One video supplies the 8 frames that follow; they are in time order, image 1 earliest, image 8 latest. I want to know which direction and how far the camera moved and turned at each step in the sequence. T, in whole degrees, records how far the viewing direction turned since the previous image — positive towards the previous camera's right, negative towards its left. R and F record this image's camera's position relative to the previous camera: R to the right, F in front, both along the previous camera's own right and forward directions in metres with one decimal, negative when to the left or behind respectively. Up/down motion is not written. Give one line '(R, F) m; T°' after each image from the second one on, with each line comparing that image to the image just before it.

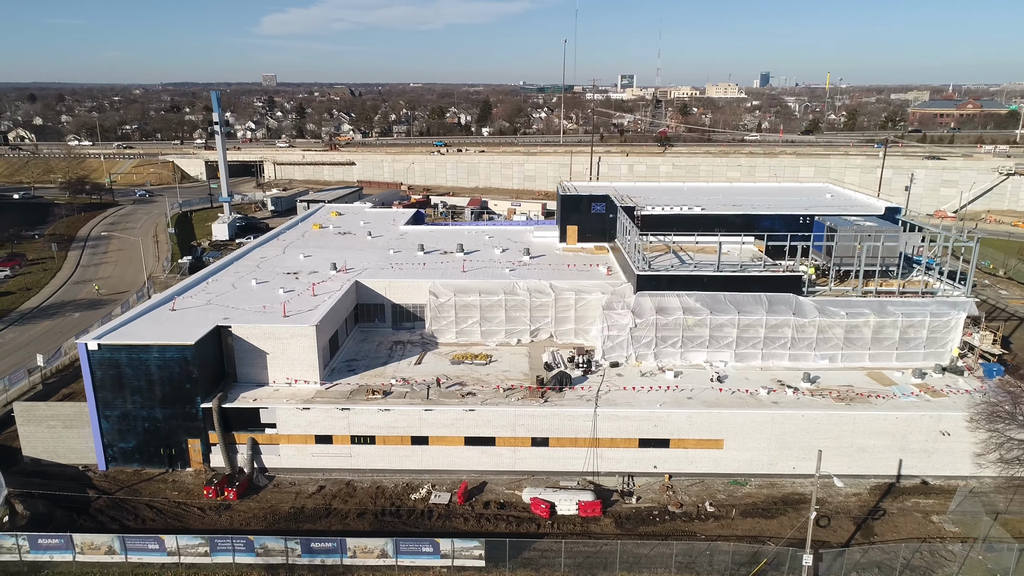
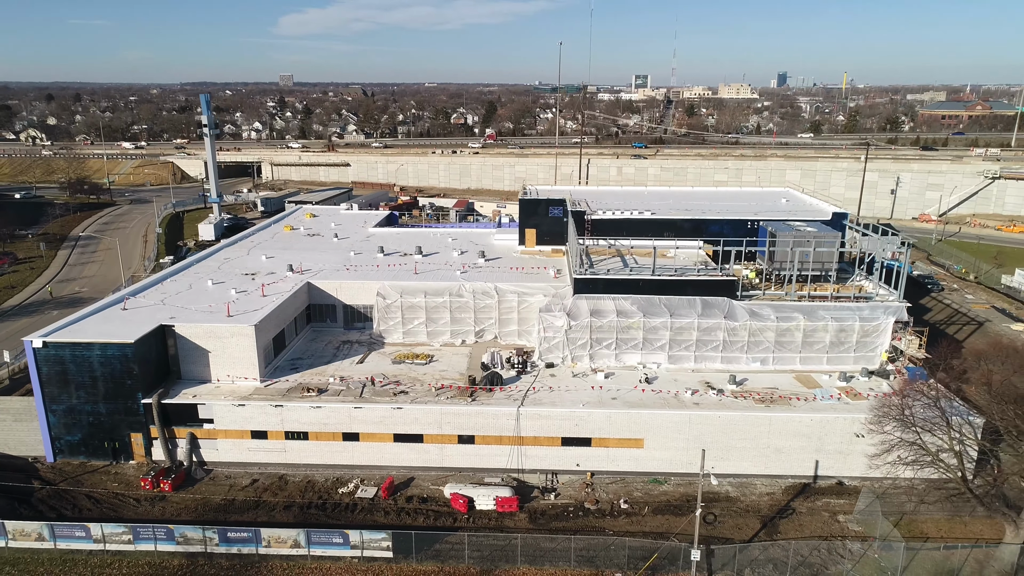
(+2.3, -0.6) m; -1°
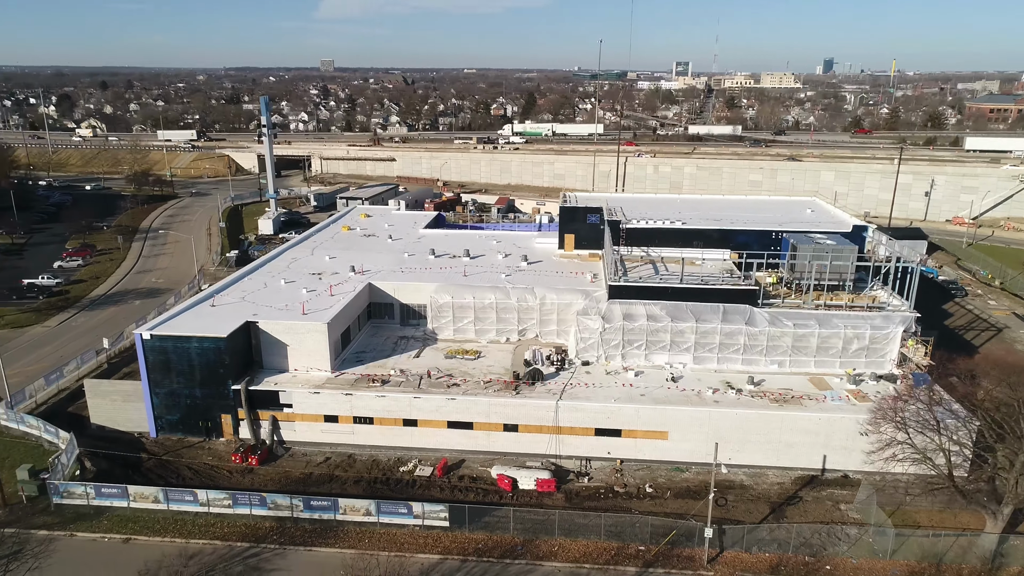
(-0.2, -2.5) m; -3°
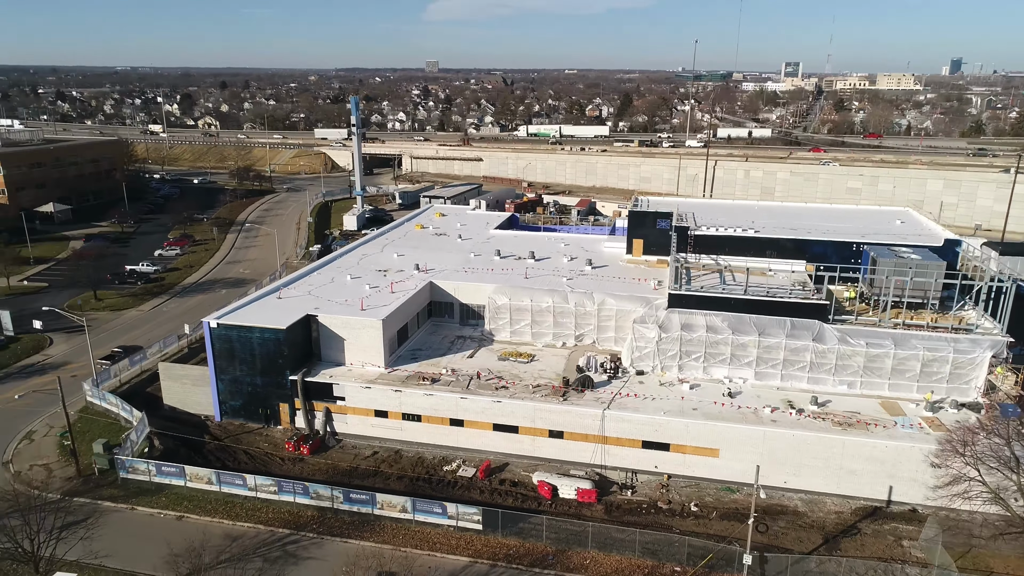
(+1.3, +0.3) m; -7°
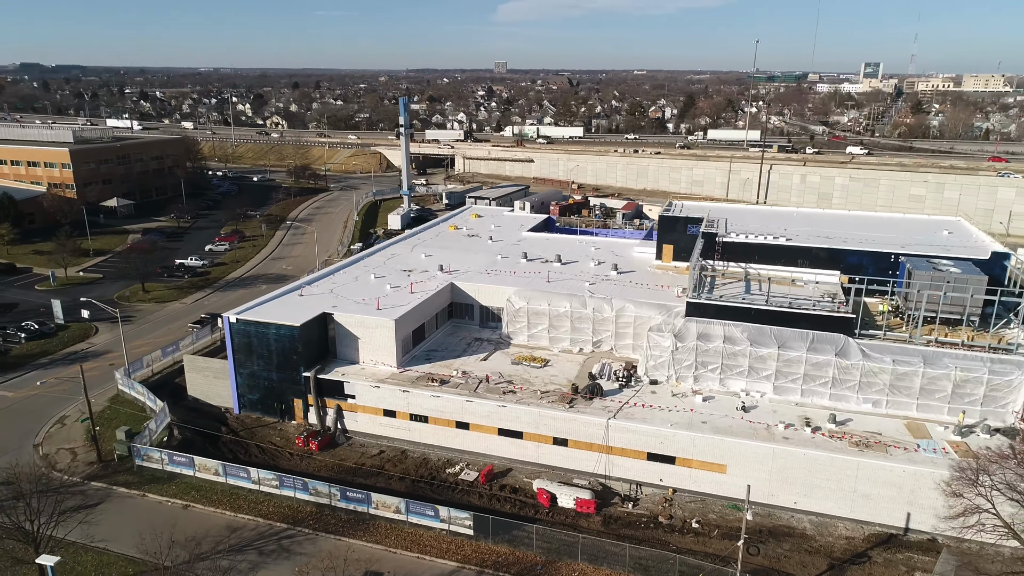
(+1.6, +0.3) m; -5°
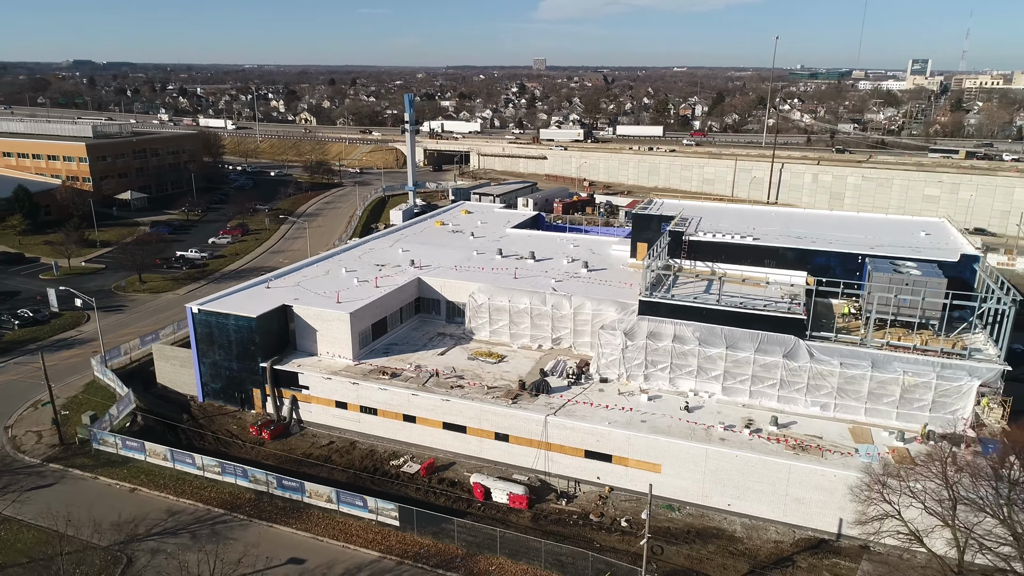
(+2.7, 0.0) m; -3°
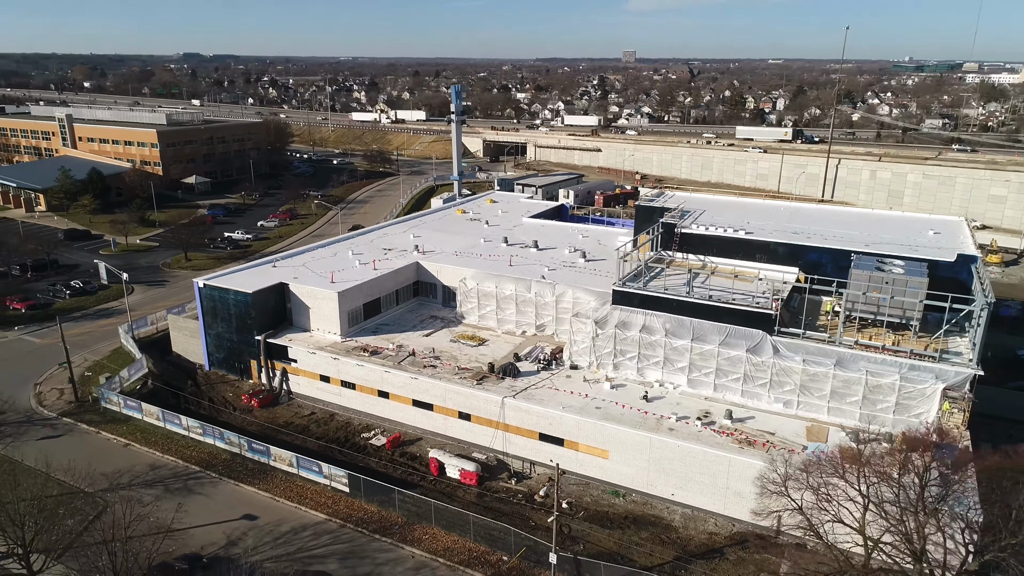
(+3.5, -0.4) m; -7°
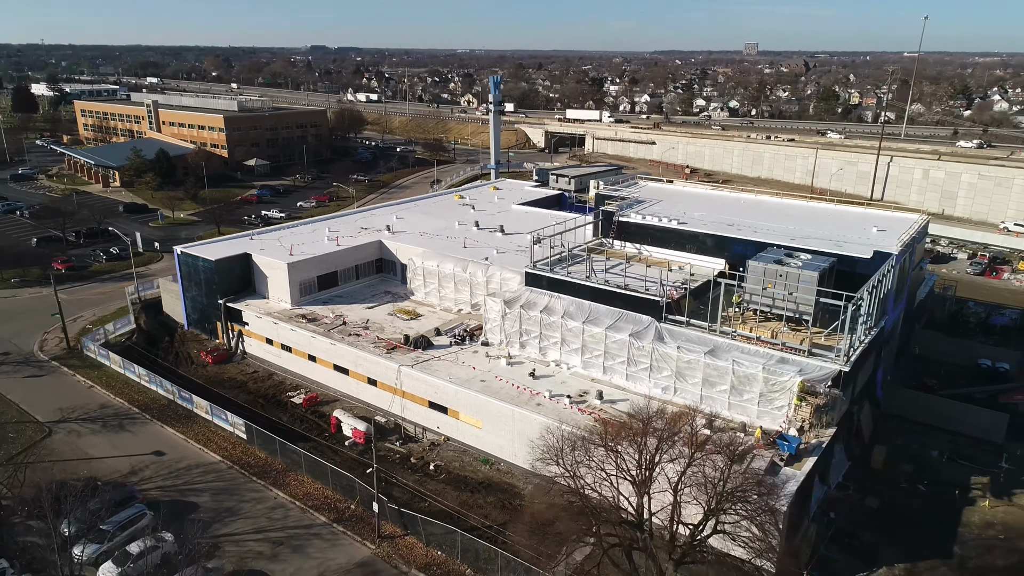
(+6.4, -0.7) m; -8°
